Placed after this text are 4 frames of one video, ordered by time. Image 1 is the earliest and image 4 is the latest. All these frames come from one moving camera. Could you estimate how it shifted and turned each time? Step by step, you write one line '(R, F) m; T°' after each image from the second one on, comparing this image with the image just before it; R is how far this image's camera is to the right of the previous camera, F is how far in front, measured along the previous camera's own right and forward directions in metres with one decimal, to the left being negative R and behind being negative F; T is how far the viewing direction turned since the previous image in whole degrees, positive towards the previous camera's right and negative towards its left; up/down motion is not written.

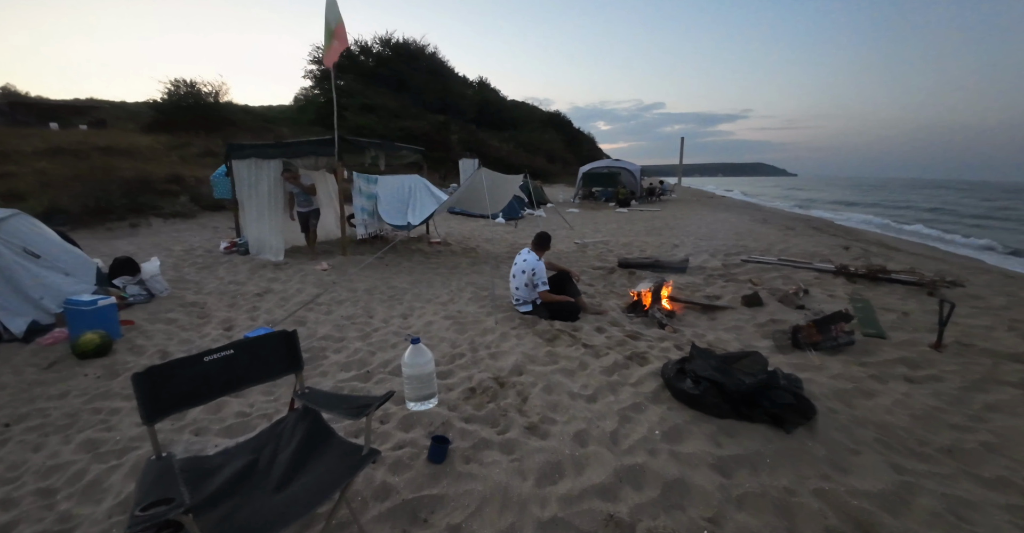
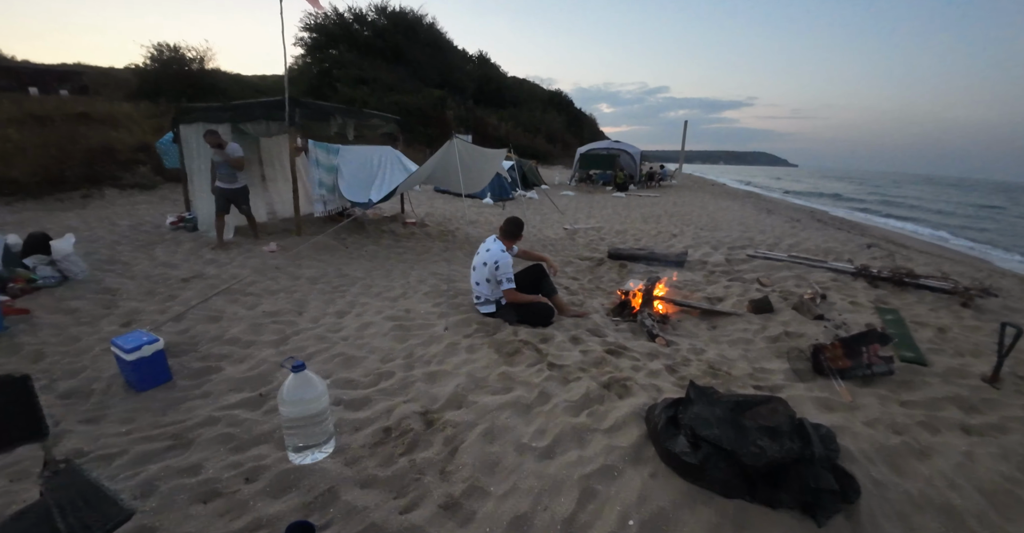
(+0.3, +0.8) m; 0°
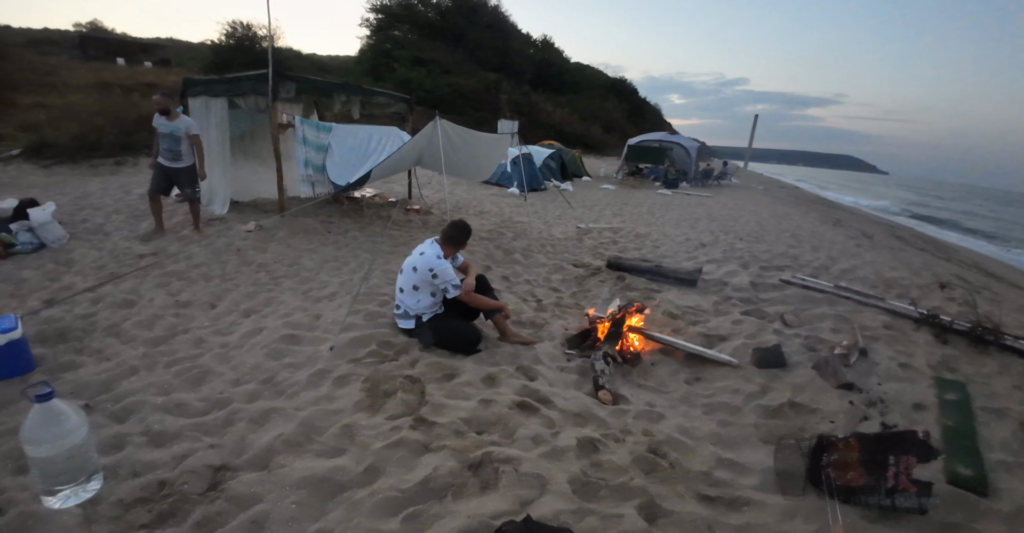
(+0.9, +0.8) m; -8°
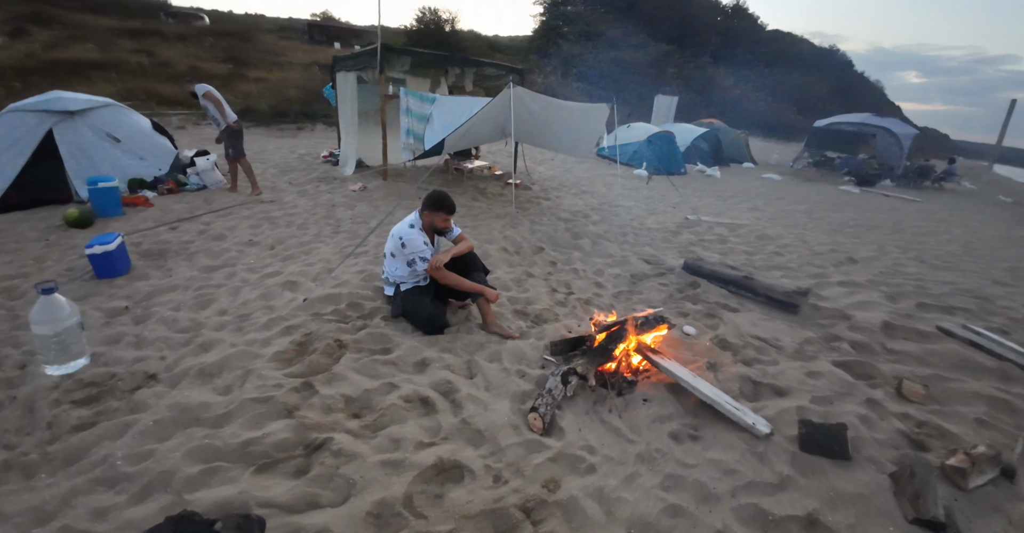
(+1.1, +0.6) m; -21°
